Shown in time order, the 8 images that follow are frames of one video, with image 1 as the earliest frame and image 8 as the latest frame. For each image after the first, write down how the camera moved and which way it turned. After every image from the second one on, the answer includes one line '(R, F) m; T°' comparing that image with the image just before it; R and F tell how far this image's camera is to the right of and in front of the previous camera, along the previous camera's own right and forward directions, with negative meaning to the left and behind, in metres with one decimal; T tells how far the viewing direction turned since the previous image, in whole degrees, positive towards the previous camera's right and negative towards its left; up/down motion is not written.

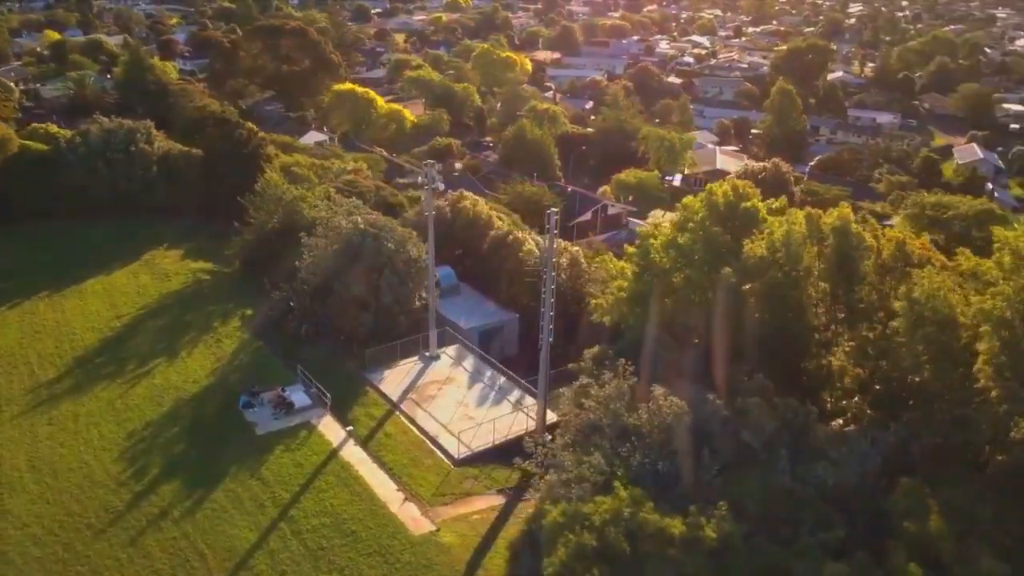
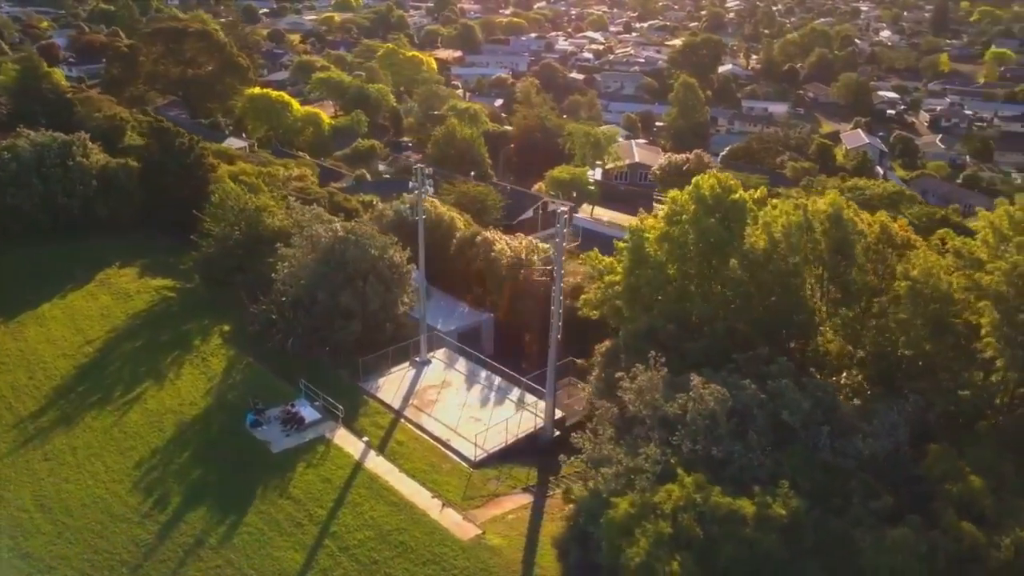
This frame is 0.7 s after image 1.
(-2.2, 0.0) m; +7°
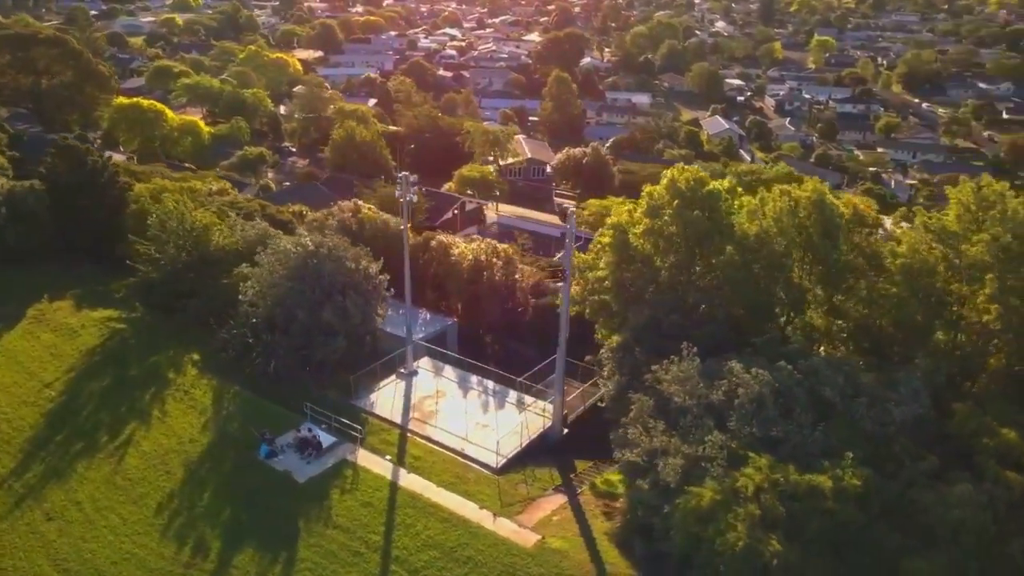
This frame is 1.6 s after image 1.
(-2.9, +0.2) m; +10°
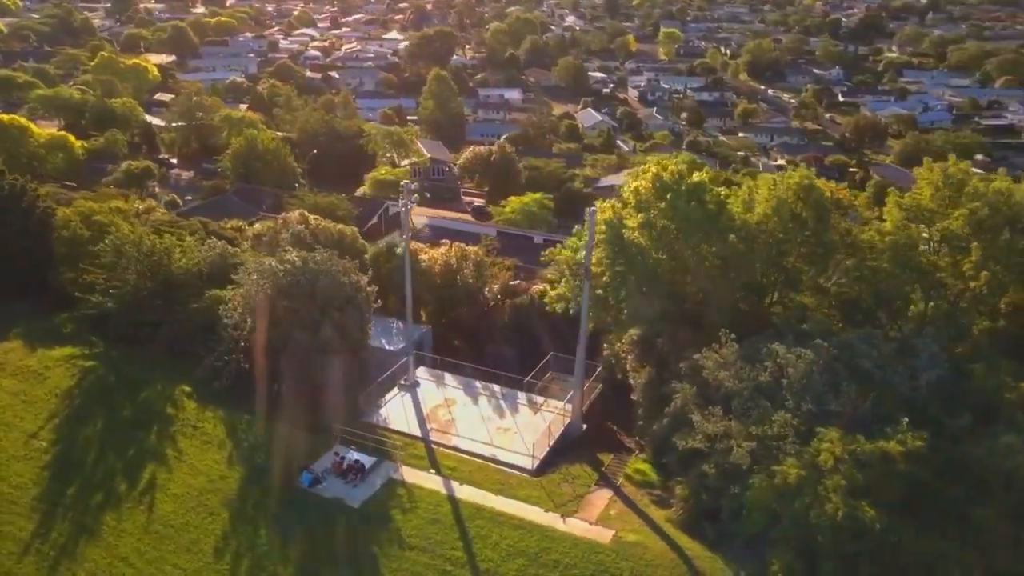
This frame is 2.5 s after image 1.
(-3.2, +0.3) m; +10°
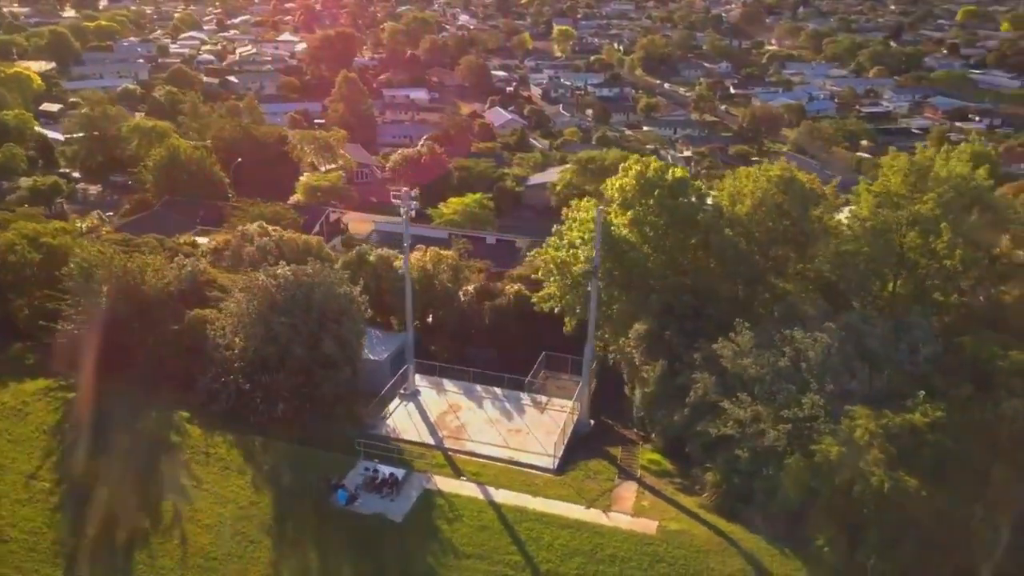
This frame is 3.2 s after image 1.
(-2.3, +0.1) m; +7°
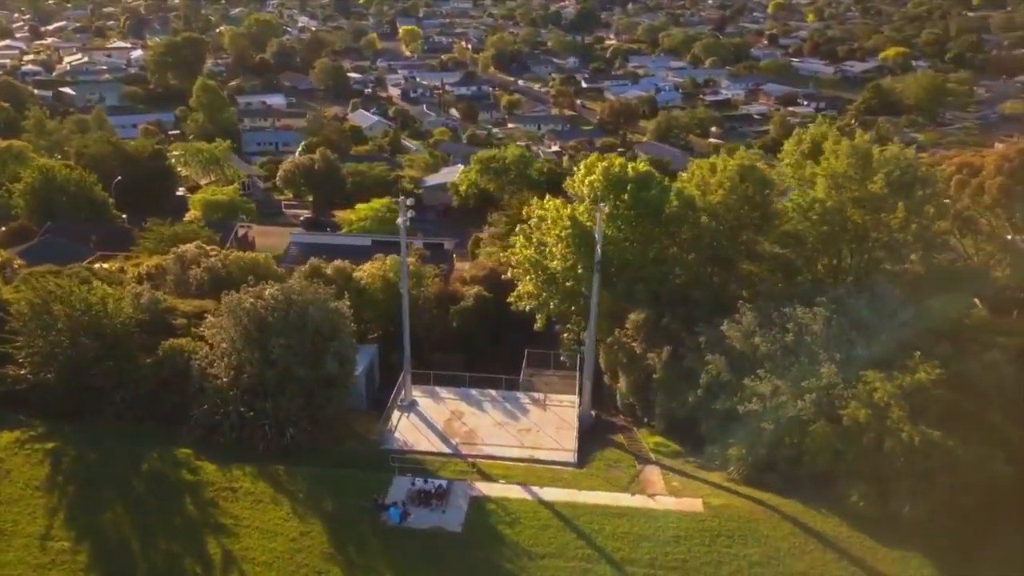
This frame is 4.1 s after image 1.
(-3.2, +0.1) m; +10°
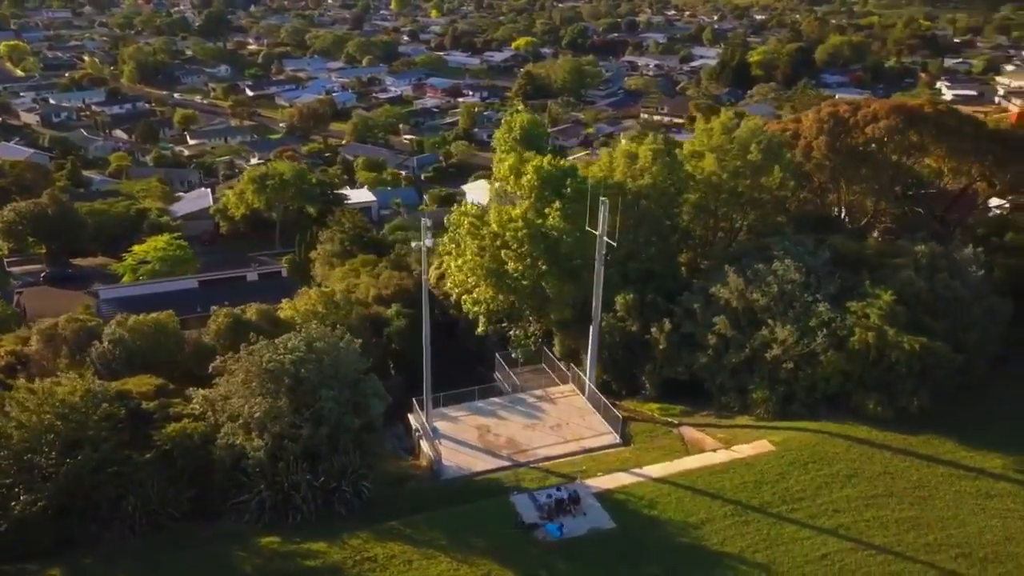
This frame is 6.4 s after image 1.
(-7.4, +1.4) m; +24°
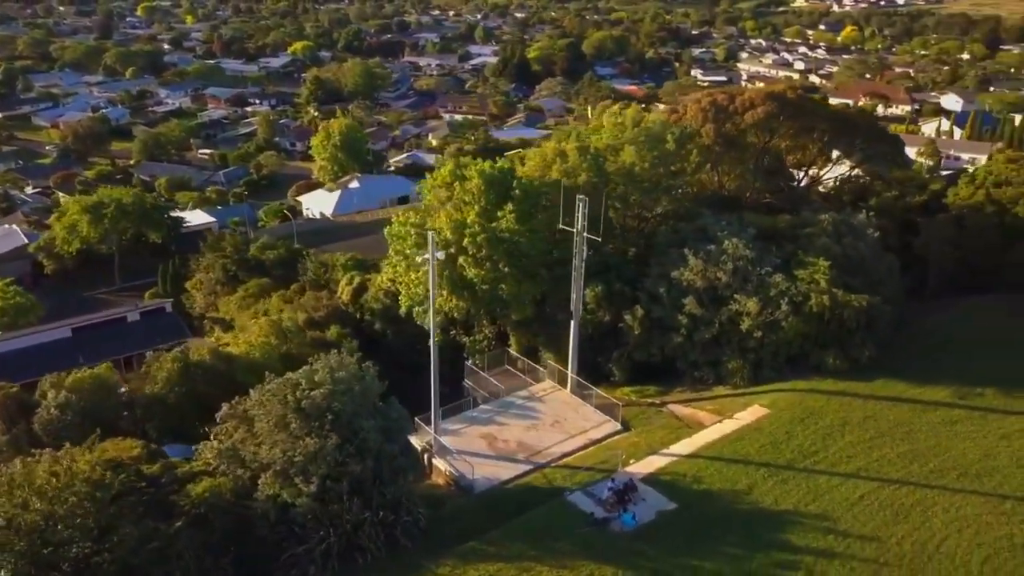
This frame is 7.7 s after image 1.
(-4.4, +0.6) m; +15°
